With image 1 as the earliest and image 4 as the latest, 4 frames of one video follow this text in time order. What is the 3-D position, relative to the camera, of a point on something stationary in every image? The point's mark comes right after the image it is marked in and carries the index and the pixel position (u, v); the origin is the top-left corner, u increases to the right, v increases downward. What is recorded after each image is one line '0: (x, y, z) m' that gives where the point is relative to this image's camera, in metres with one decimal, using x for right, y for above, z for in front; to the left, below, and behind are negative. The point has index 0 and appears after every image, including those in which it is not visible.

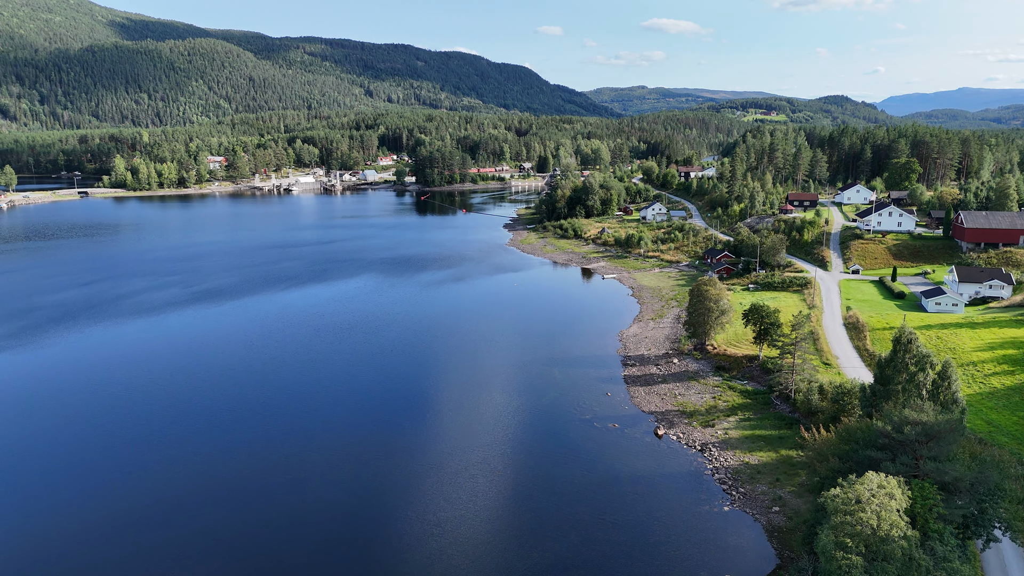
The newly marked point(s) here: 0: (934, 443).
0: (+11.7, -4.3, +16.2) m
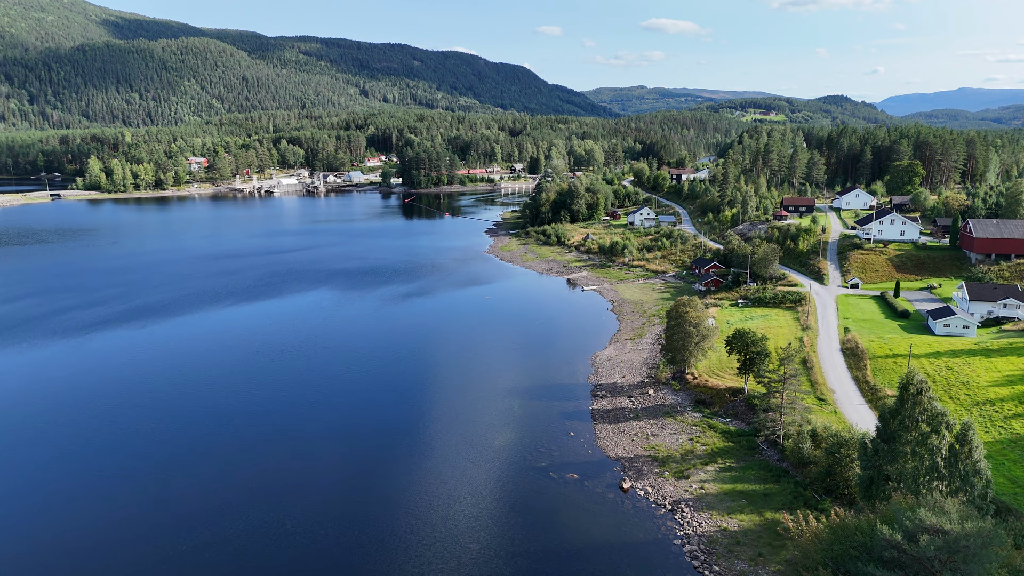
0: (+9.1, -5.5, +11.9) m
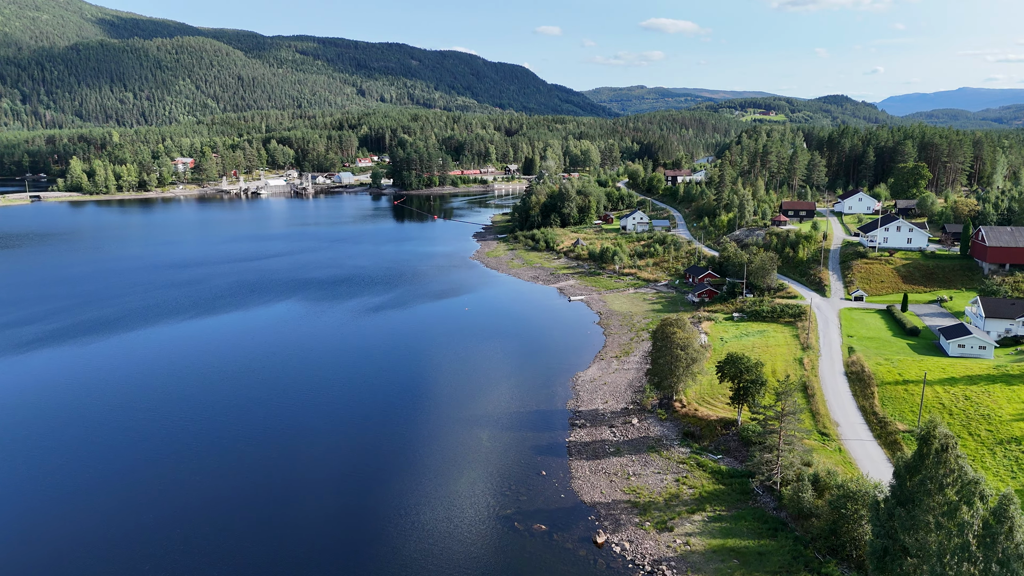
0: (+7.5, -6.5, +8.7) m
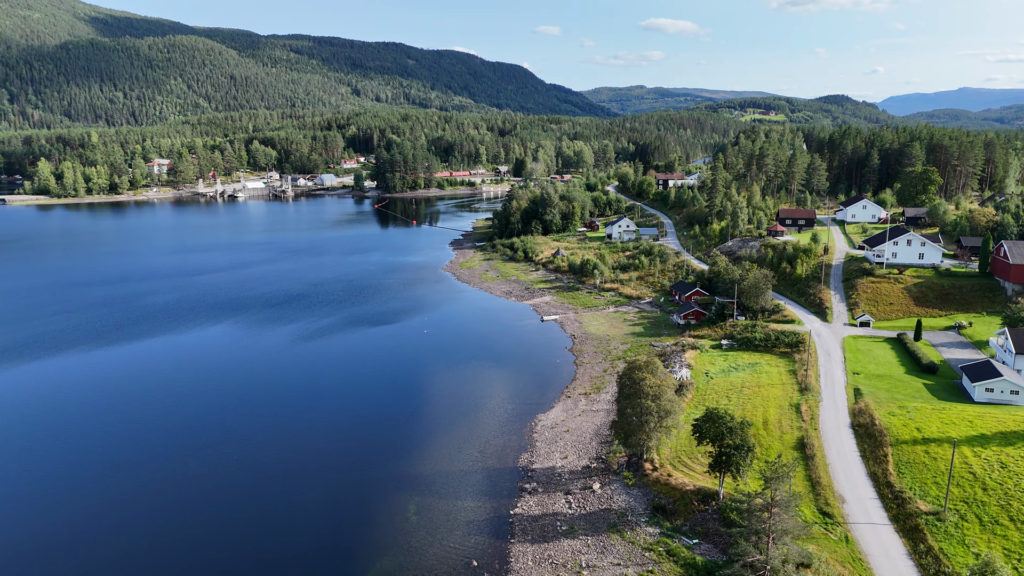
0: (+4.8, -8.0, +3.4) m
